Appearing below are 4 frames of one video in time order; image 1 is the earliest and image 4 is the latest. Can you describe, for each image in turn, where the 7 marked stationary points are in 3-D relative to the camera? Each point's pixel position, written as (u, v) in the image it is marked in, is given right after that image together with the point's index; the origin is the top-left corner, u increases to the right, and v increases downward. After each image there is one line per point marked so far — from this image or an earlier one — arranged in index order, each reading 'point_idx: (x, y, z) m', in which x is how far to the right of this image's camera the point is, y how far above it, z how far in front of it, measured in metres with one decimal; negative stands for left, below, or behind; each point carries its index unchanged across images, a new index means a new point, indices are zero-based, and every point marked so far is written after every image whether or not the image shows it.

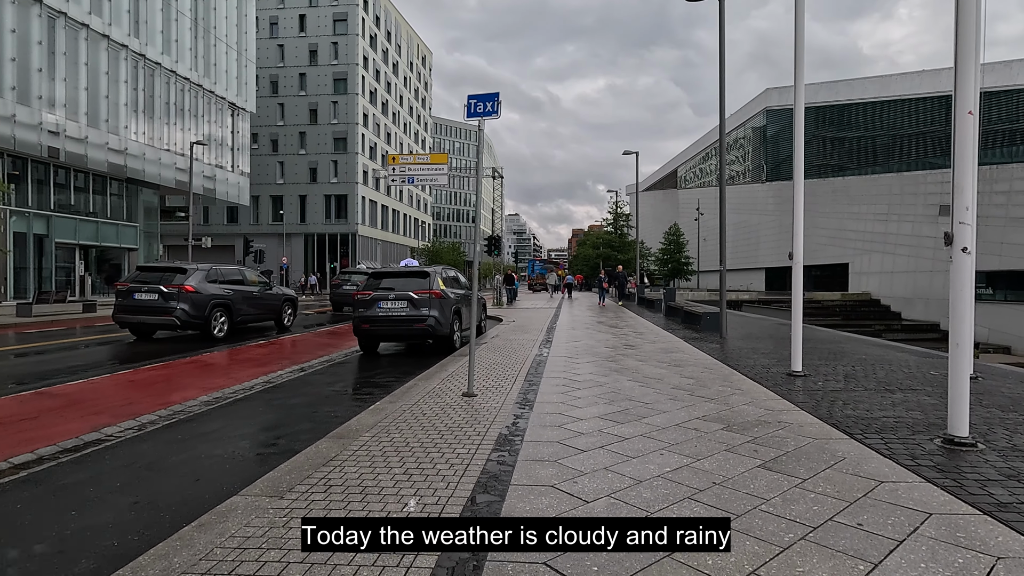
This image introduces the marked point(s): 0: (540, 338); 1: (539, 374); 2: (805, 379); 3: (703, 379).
0: (+0.6, -1.1, +11.4) m
1: (+0.4, -1.2, +7.4) m
2: (+3.4, -1.1, +6.2) m
3: (+2.3, -1.1, +6.4) m
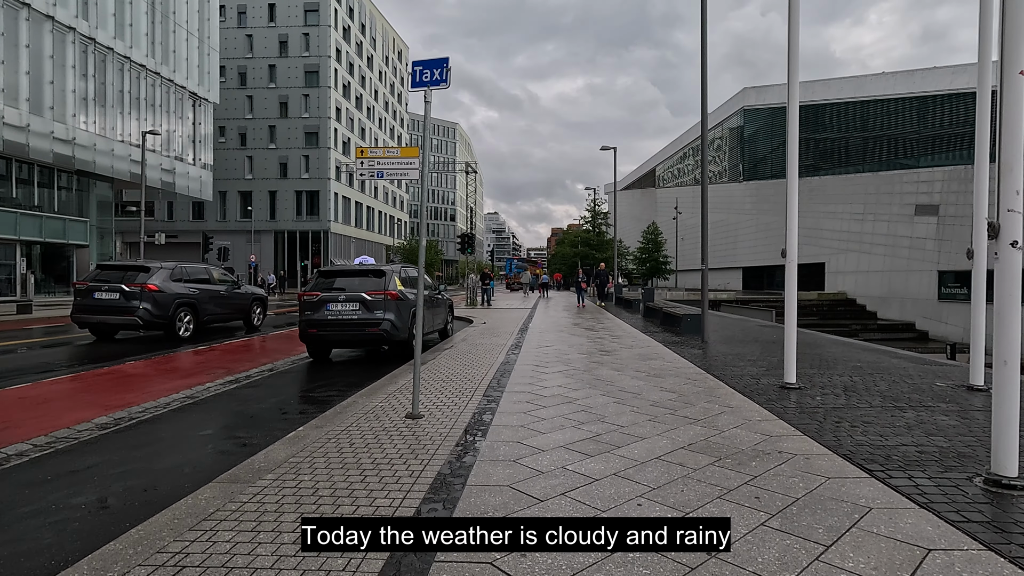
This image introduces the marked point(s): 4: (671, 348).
0: (-0.1, -1.1, +10.6) m
1: (-0.1, -1.2, +6.6) m
2: (+2.9, -1.1, +5.5) m
3: (+1.8, -1.1, +5.7) m
4: (+2.8, -1.0, +9.2) m
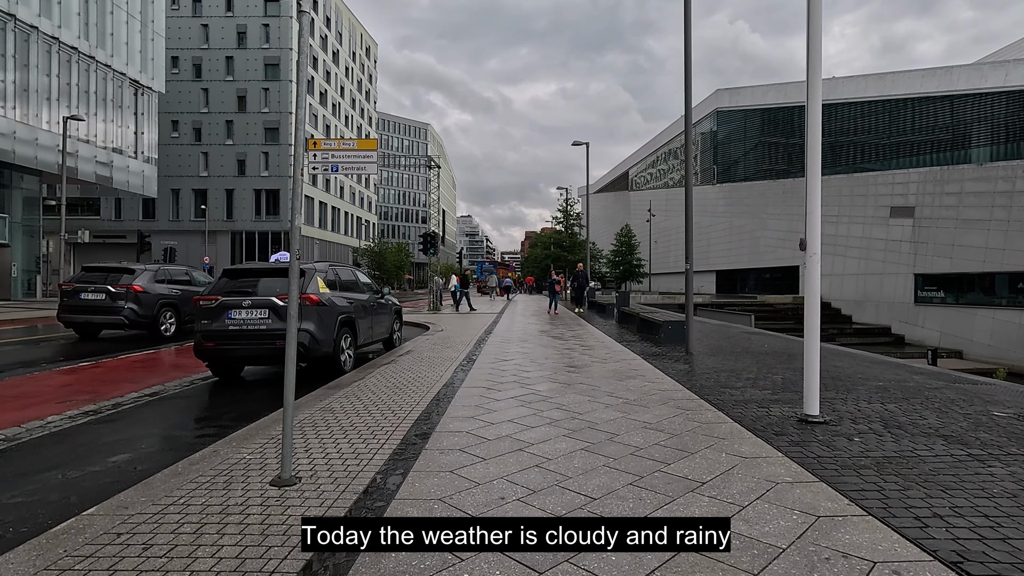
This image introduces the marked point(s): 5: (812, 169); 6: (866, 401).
0: (-0.8, -1.1, +9.1) m
1: (-0.7, -1.2, +5.1) m
2: (+2.4, -1.1, +4.1) m
3: (+1.3, -1.1, +4.2) m
4: (+2.1, -1.1, +7.8) m
5: (+2.8, +1.2, +5.2) m
6: (+3.3, -1.0, +5.0) m
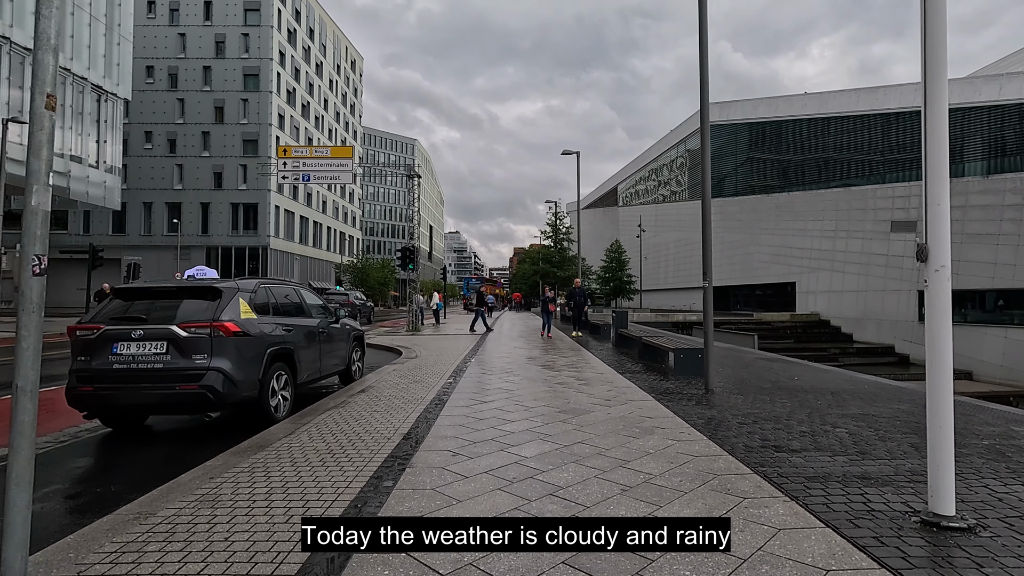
0: (-1.1, -1.4, +7.5) m
1: (-0.9, -1.4, +3.5) m
2: (+2.3, -1.3, +2.6) m
3: (+1.1, -1.3, +2.7) m
4: (+1.8, -1.4, +6.3) m
5: (+2.6, +1.0, +3.7) m
6: (+3.1, -1.2, +3.5) m
